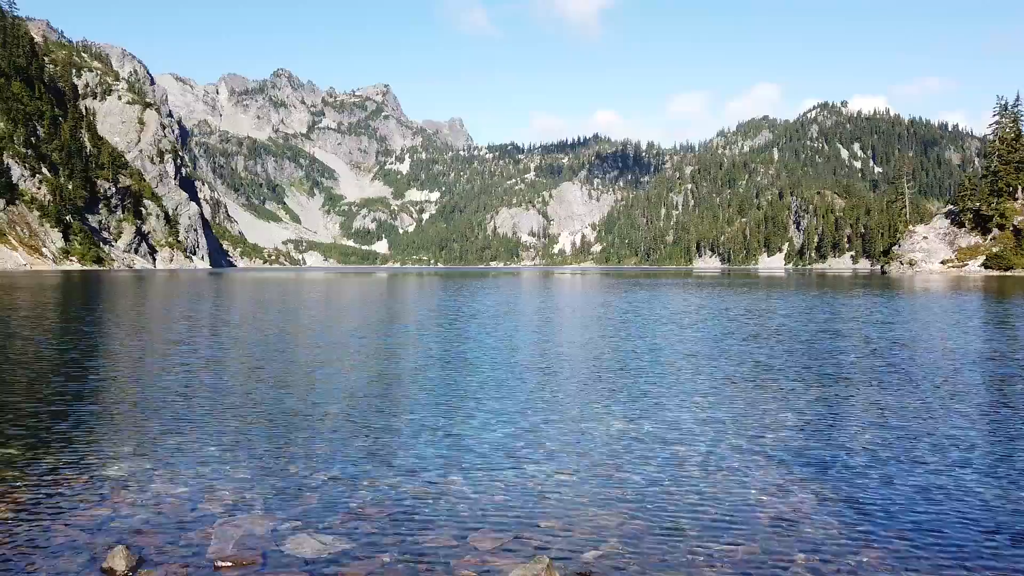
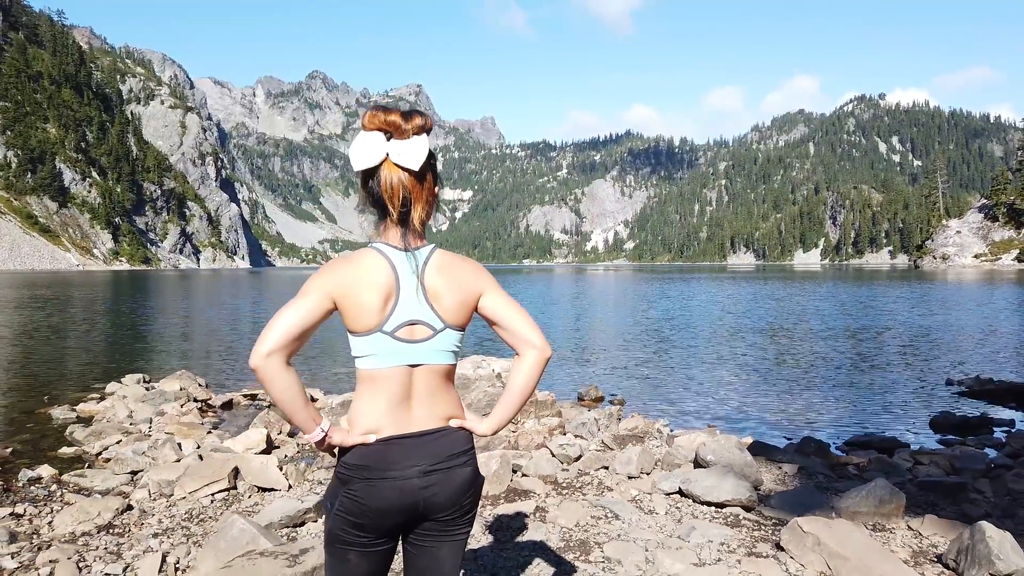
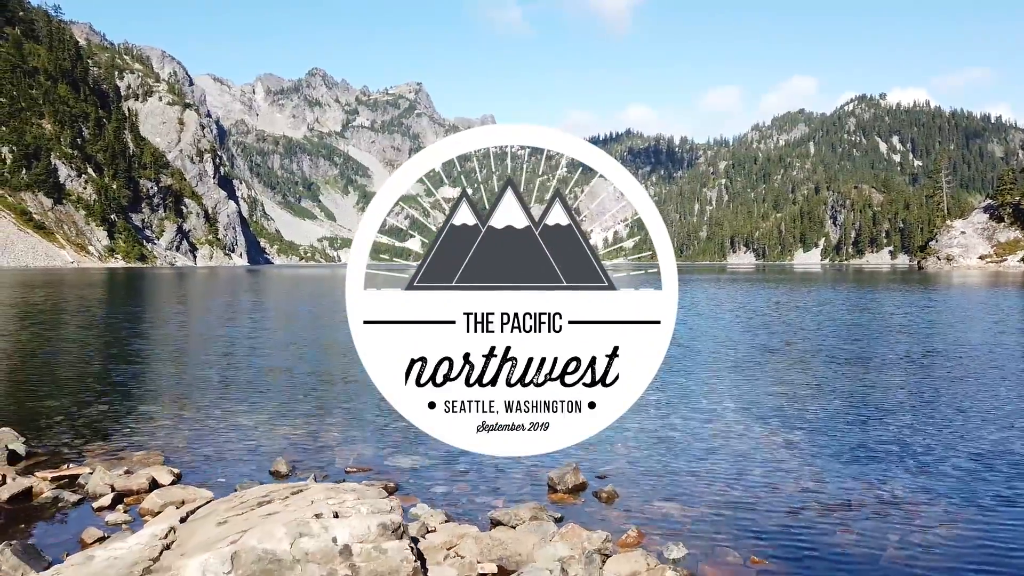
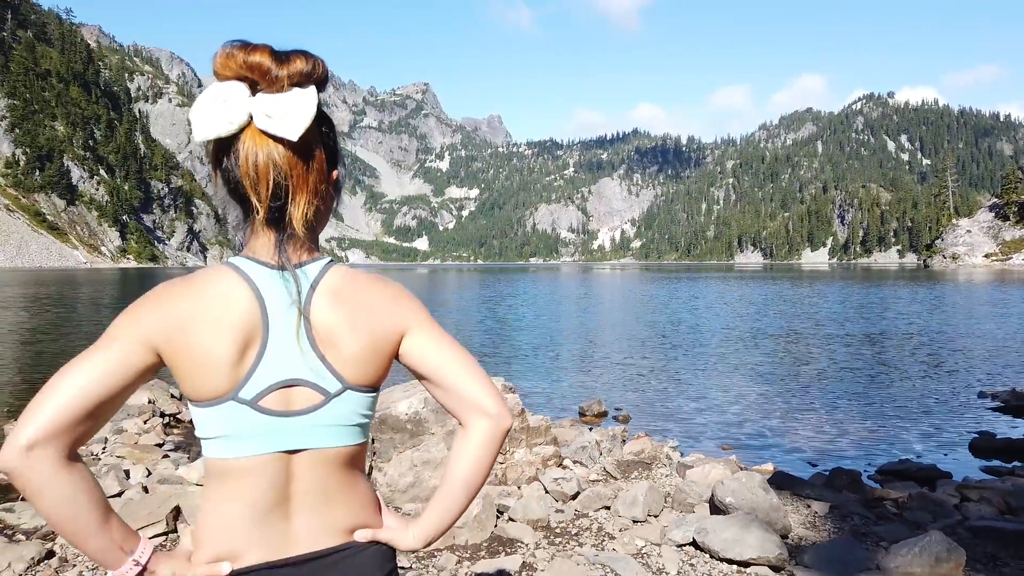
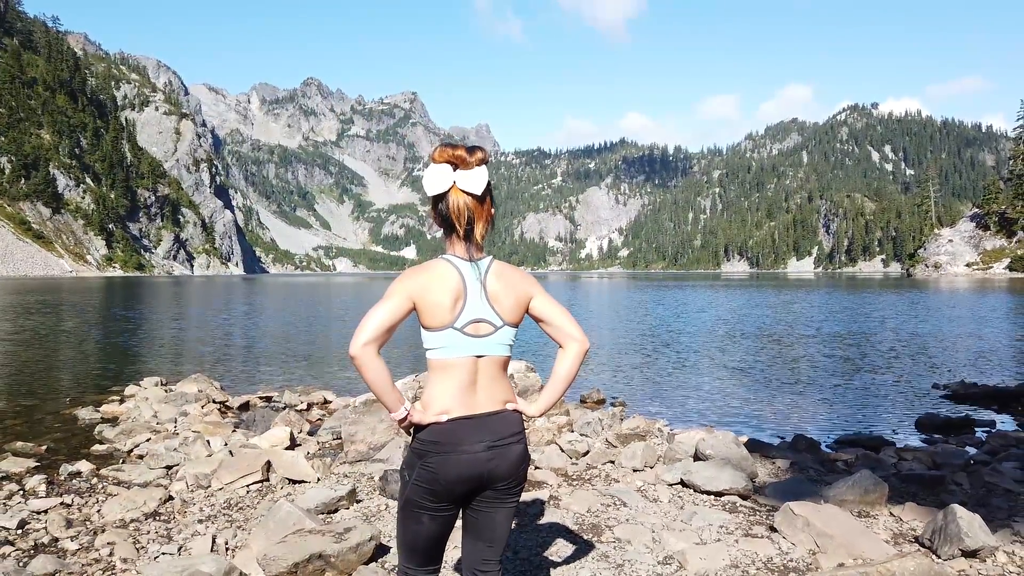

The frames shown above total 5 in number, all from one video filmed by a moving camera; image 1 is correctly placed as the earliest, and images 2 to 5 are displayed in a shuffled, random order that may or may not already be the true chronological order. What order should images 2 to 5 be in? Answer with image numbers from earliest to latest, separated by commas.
3, 4, 2, 5
